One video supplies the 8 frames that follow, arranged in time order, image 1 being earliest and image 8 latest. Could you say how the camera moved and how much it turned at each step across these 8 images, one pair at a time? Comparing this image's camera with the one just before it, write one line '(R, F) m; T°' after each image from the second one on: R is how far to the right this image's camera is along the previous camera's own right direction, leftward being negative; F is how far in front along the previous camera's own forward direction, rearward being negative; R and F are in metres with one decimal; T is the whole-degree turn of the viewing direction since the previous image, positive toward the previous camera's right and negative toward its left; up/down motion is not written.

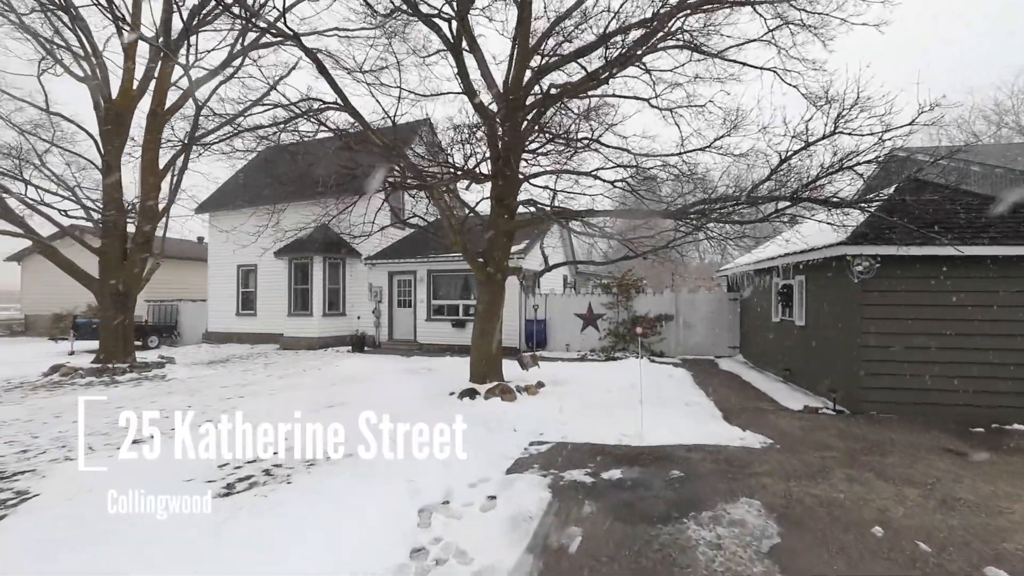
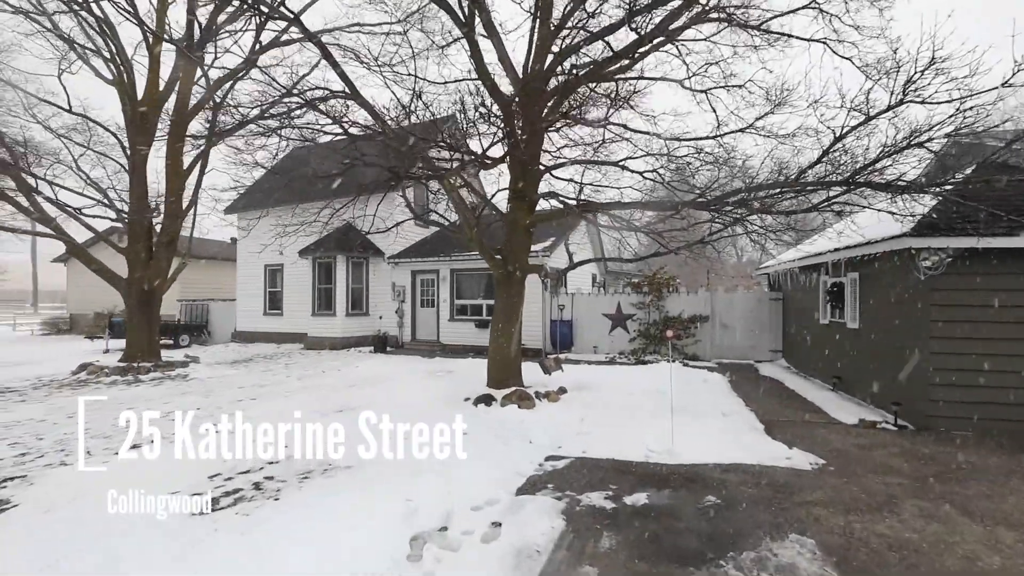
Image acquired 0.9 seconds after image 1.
(+0.2, +0.5) m; -4°
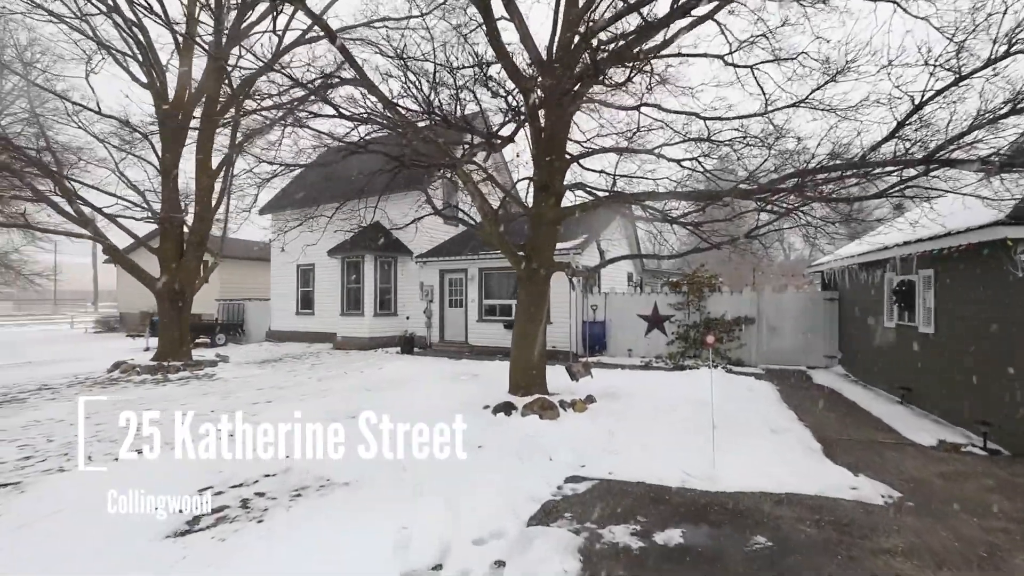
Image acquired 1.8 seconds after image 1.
(+0.2, +0.5) m; -4°
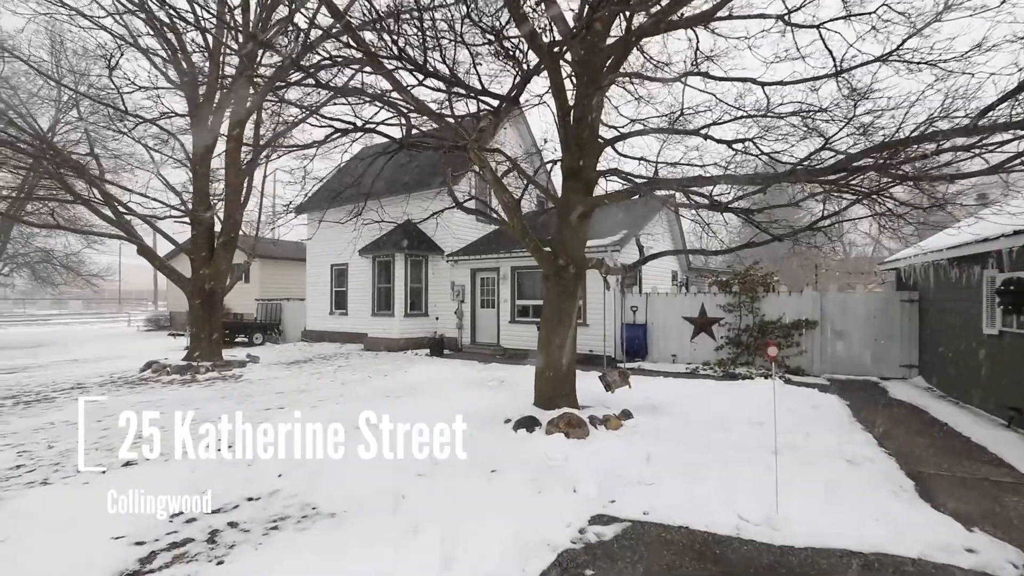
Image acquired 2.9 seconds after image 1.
(+0.2, +0.7) m; -5°
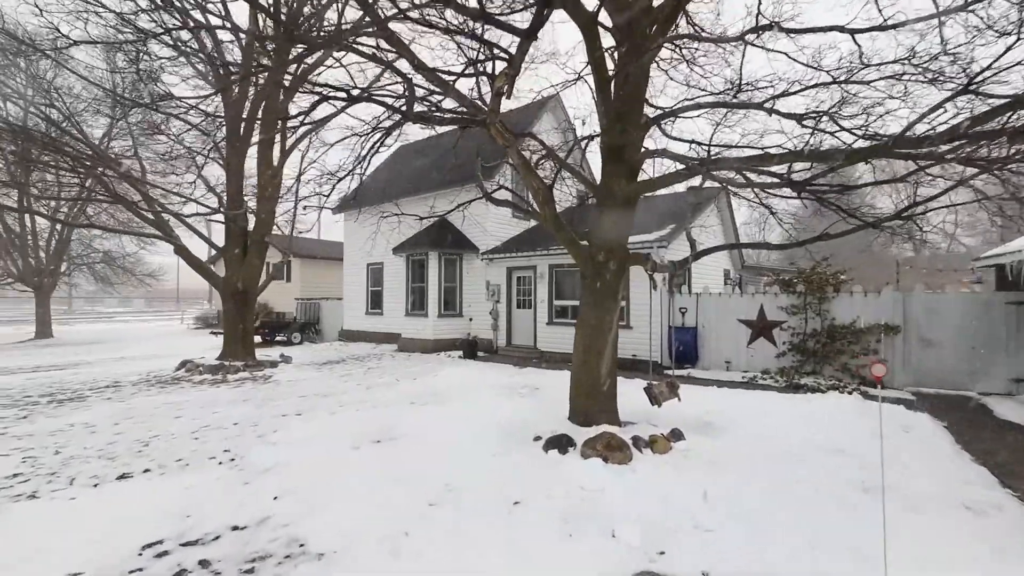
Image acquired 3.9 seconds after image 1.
(+0.1, +0.7) m; -5°
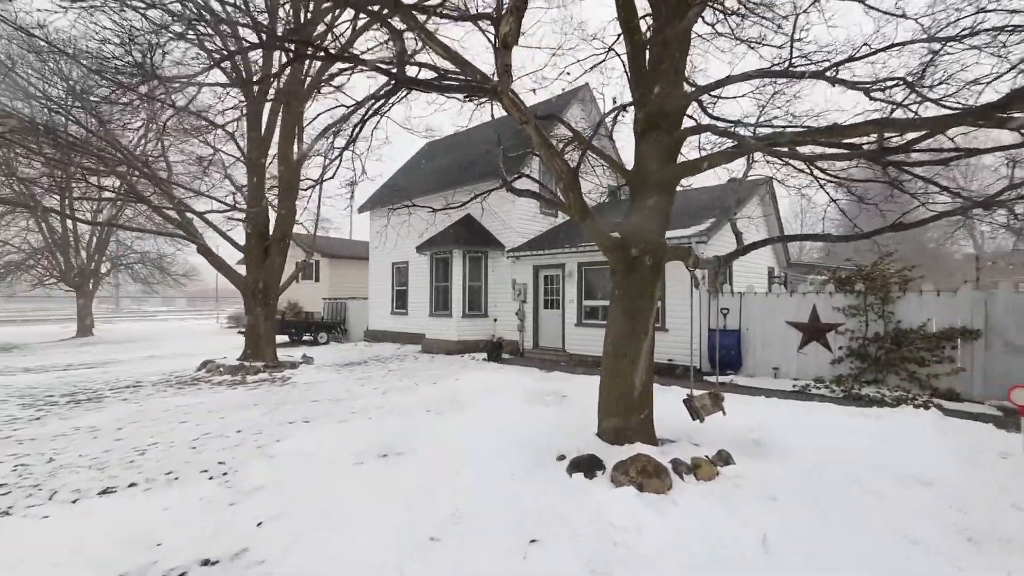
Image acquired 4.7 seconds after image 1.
(+0.1, +0.6) m; -4°
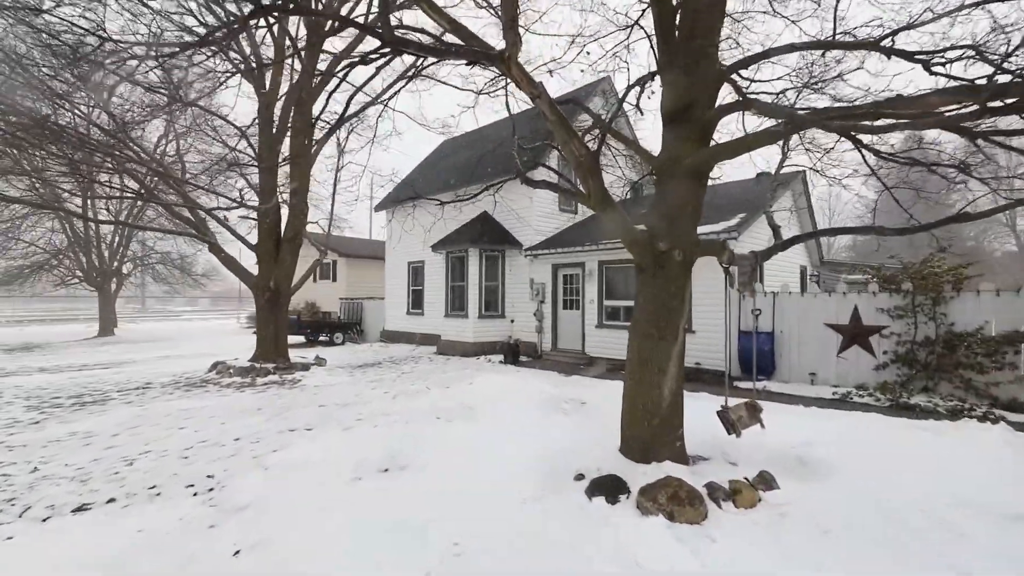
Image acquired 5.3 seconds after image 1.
(+0.1, +0.5) m; -2°
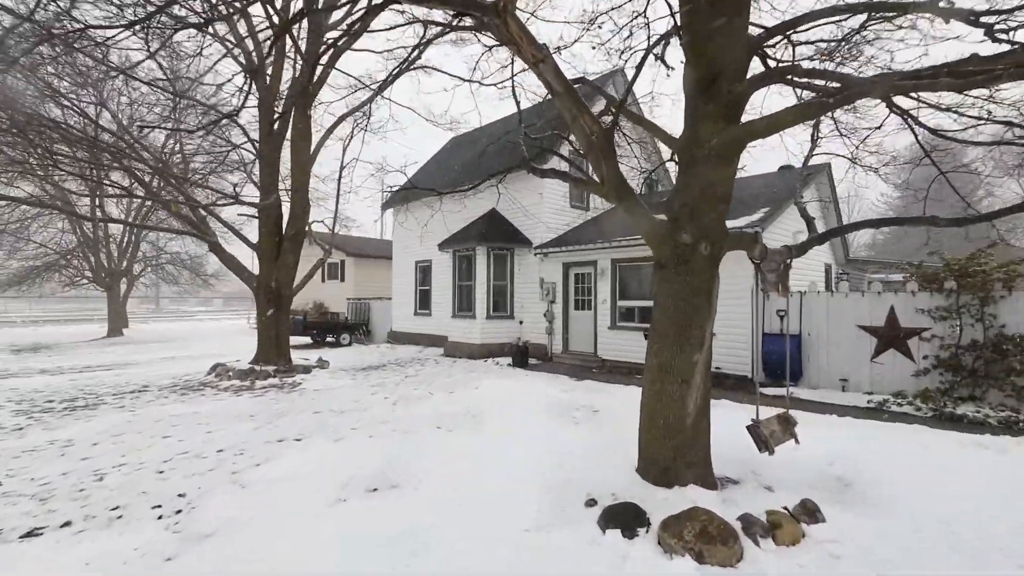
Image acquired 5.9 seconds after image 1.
(+0.1, +0.5) m; -2°
